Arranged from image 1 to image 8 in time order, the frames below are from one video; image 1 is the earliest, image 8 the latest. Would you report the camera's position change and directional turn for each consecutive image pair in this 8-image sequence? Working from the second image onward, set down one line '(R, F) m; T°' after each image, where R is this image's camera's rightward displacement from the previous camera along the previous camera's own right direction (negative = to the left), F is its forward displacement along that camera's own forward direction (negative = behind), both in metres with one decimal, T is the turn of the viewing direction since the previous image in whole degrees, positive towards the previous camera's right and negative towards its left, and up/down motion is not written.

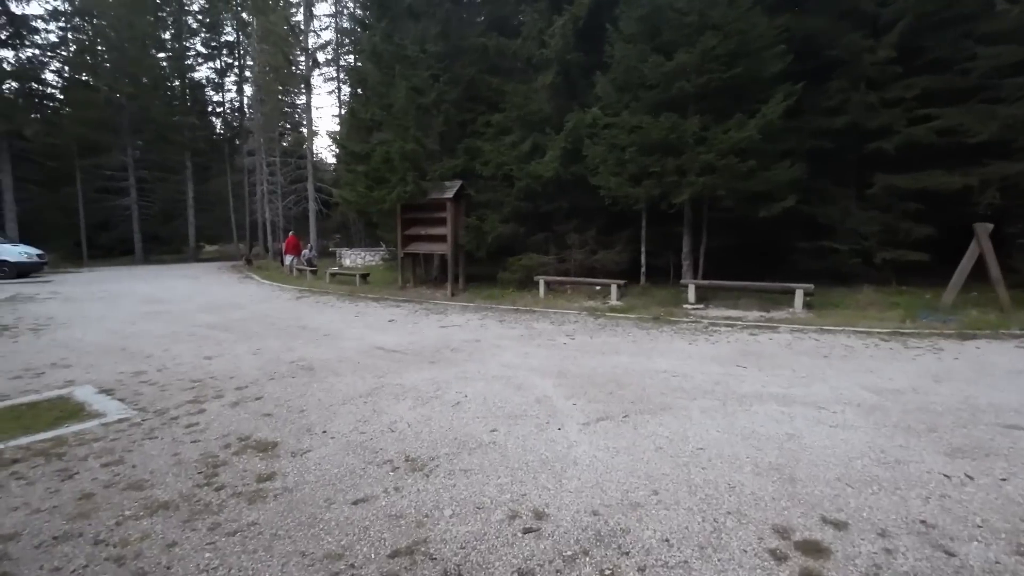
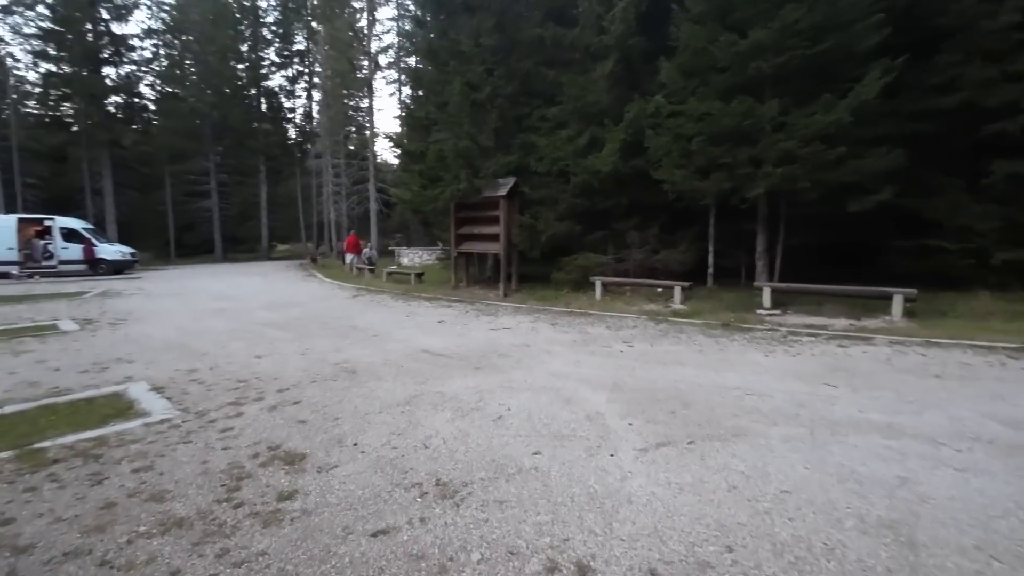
(+0.1, +0.6) m; -7°
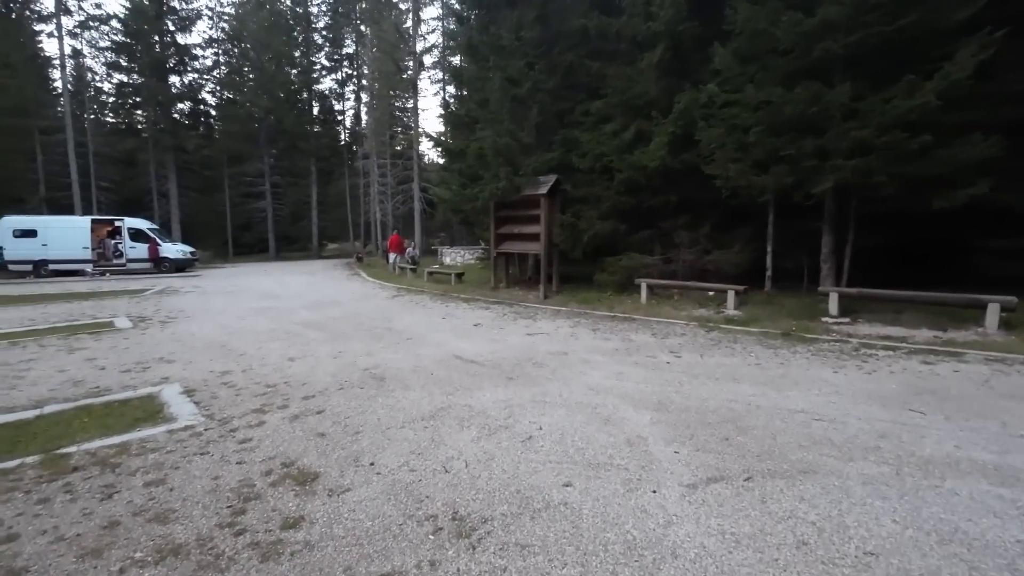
(+0.1, +0.5) m; -5°
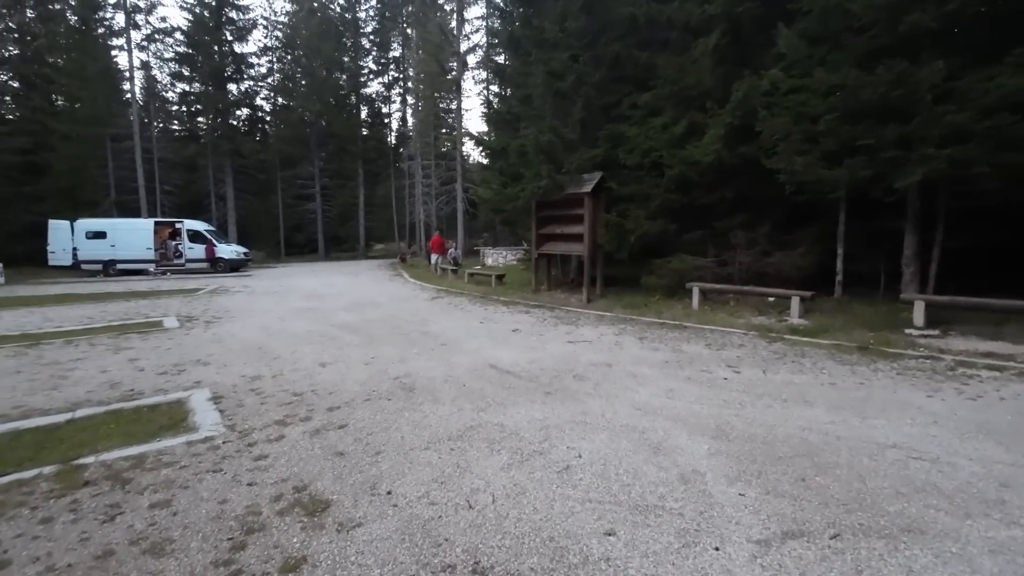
(+0.1, +0.5) m; -5°
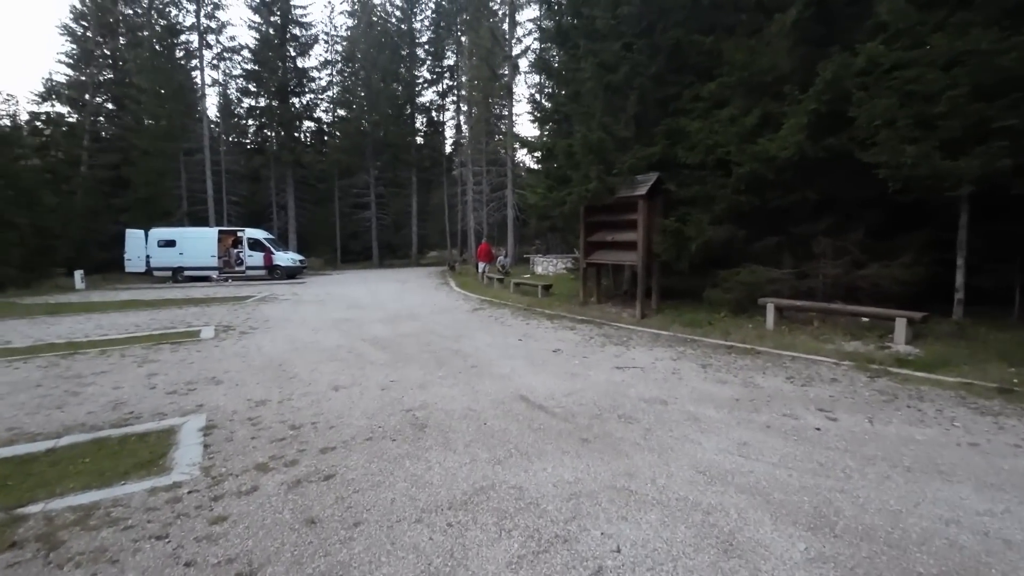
(+0.3, +1.1) m; -7°
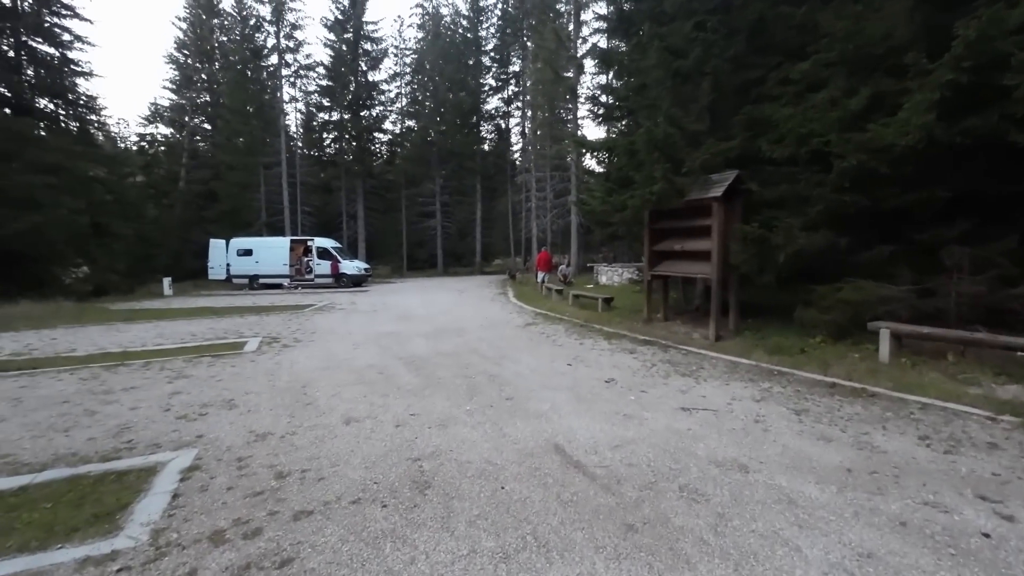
(+0.4, +1.2) m; -8°
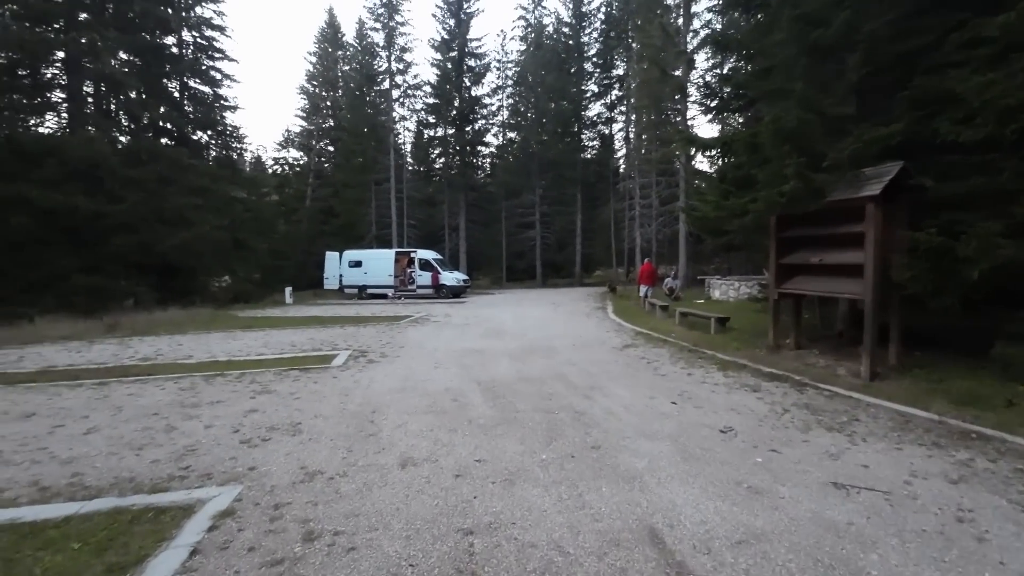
(+0.2, +1.1) m; -12°
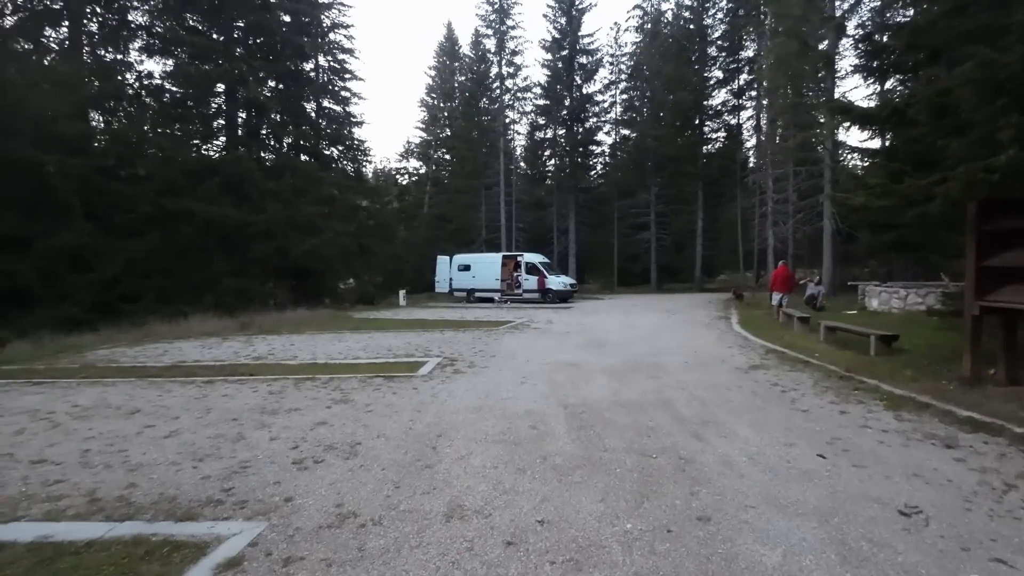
(+0.3, +1.3) m; -13°
